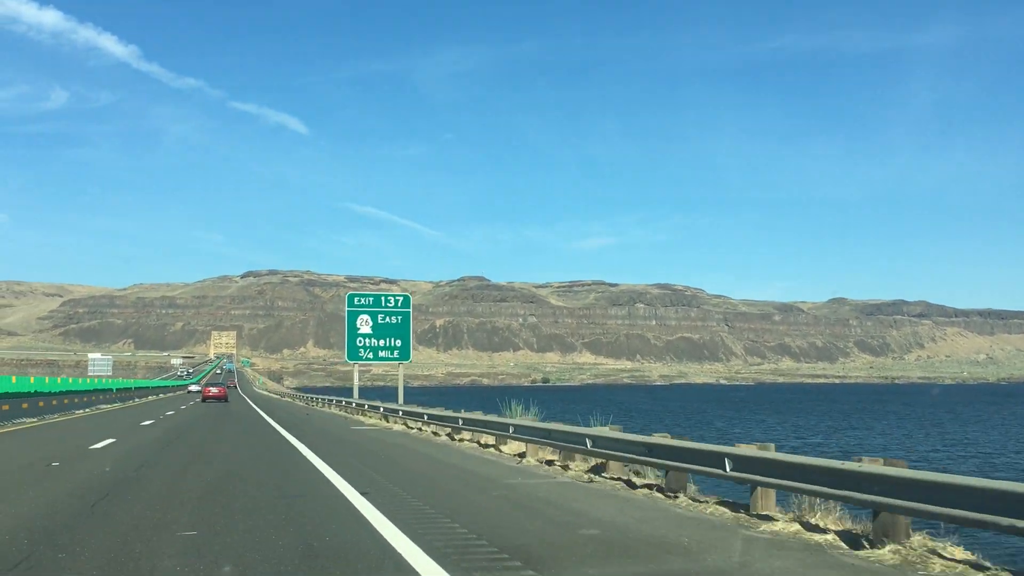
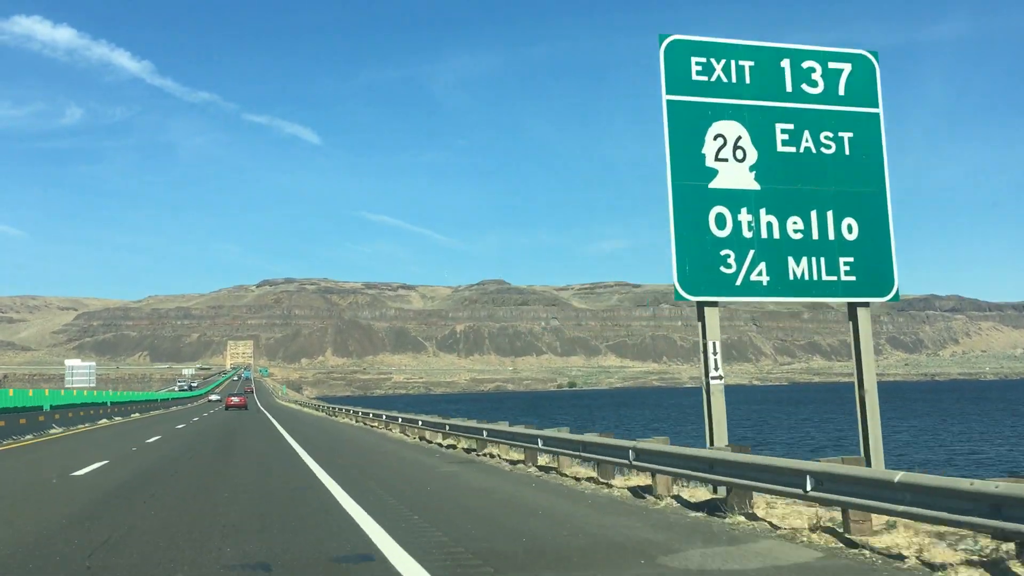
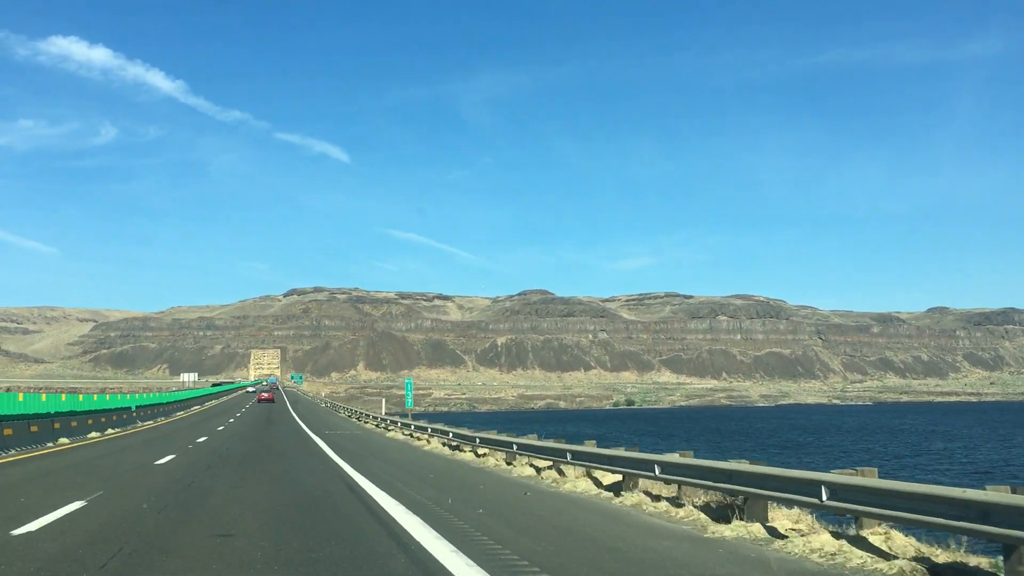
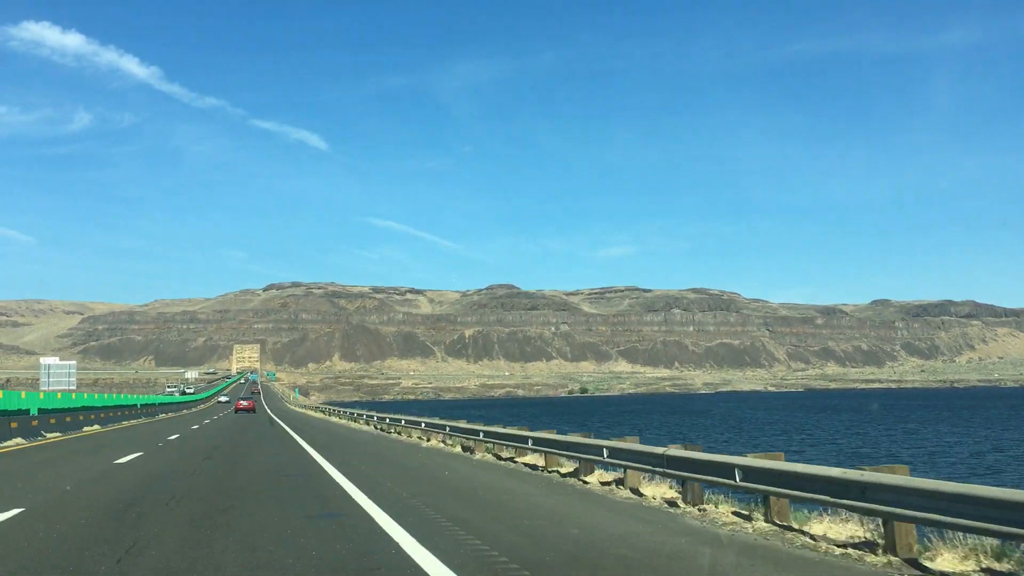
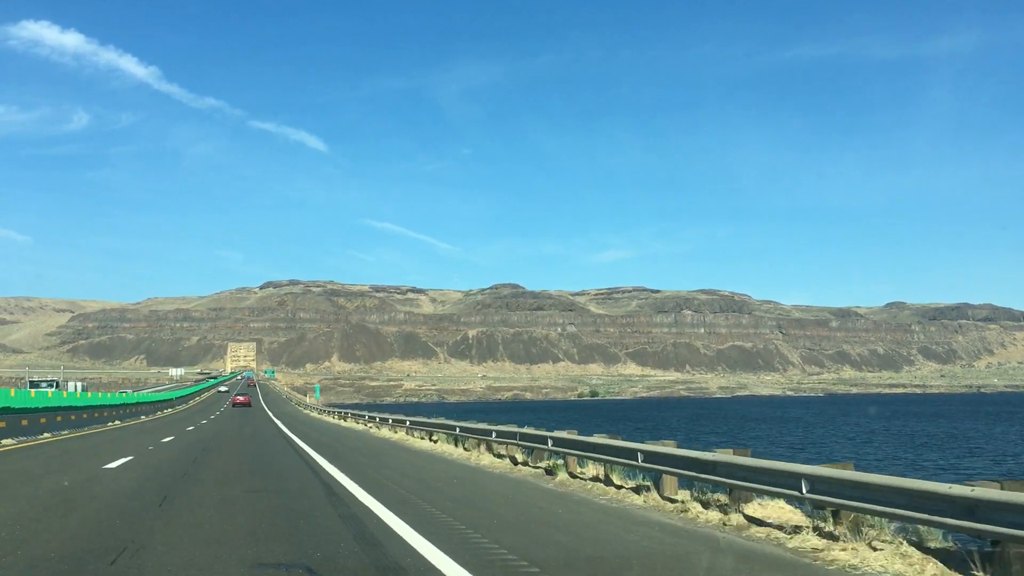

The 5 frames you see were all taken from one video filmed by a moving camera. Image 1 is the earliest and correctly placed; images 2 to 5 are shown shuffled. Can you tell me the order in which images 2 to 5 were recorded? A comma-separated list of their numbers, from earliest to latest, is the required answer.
2, 4, 5, 3
